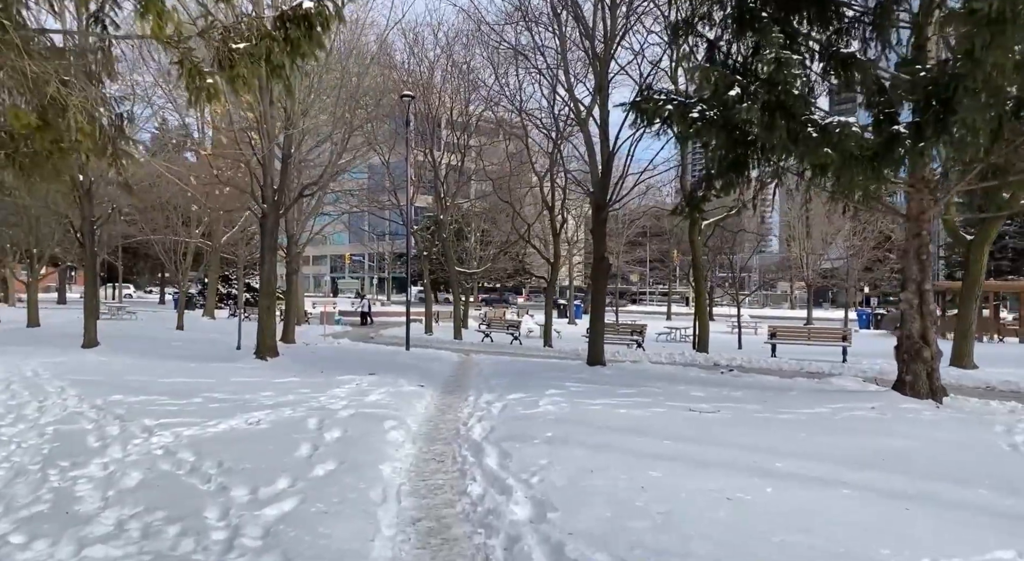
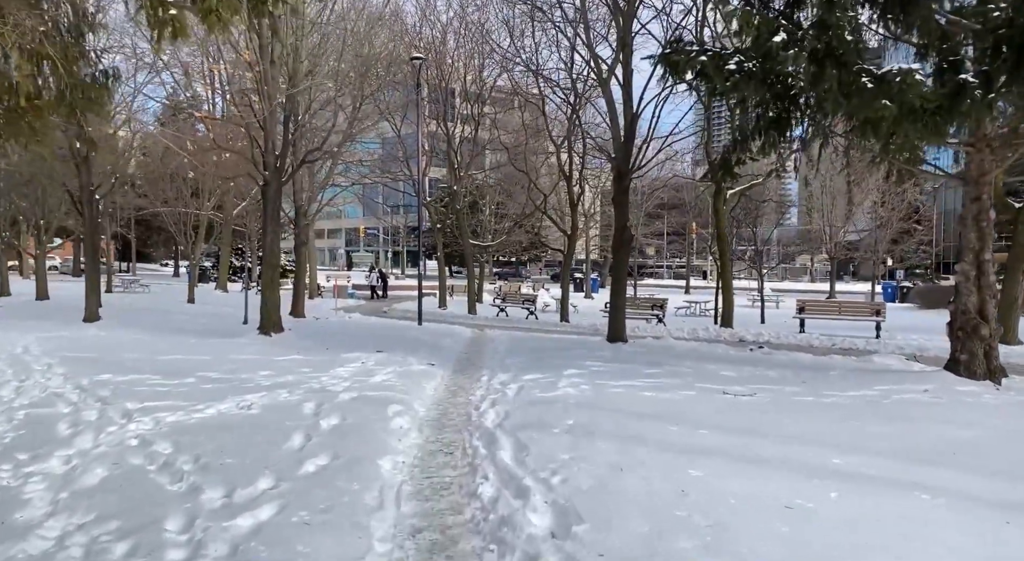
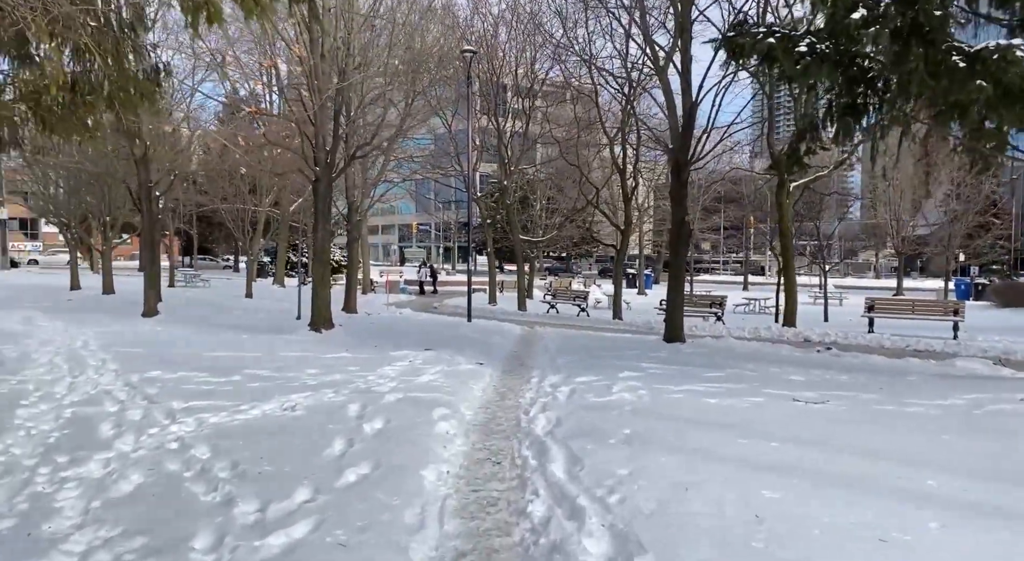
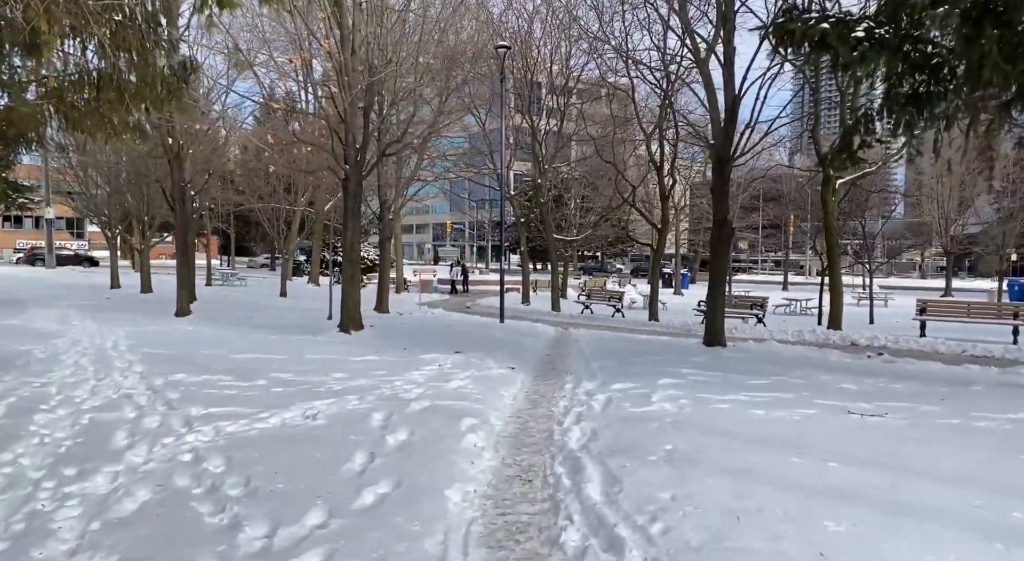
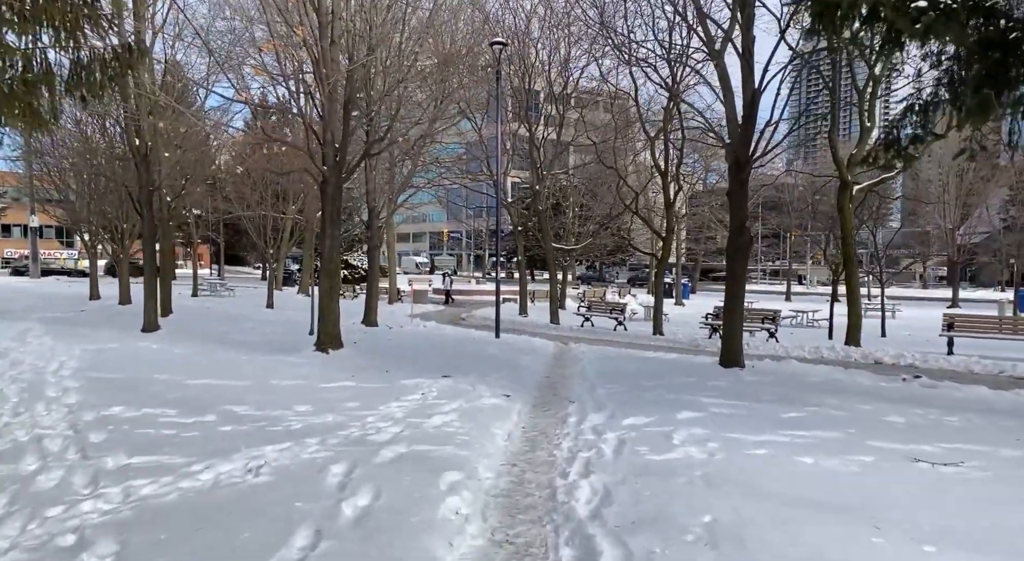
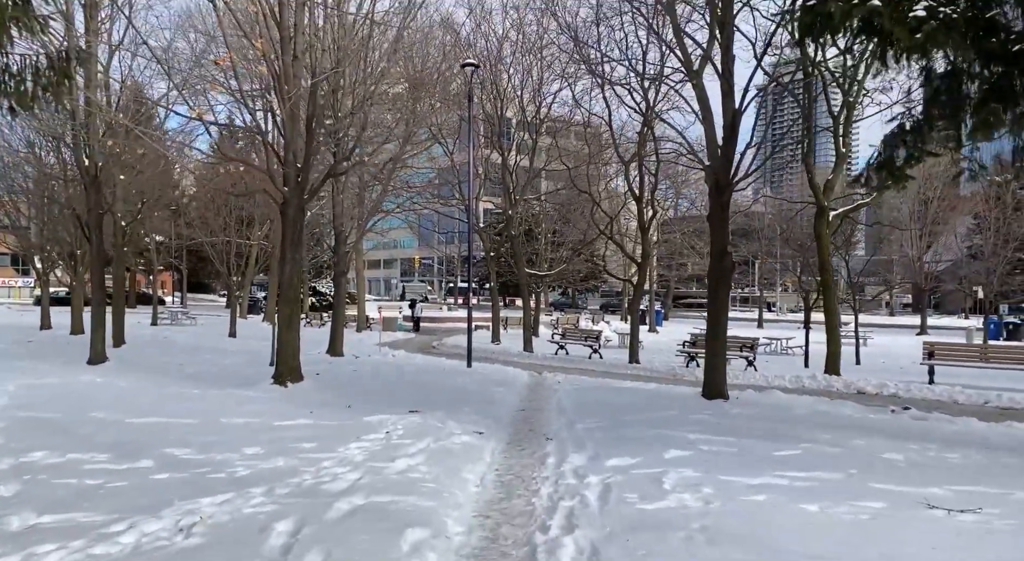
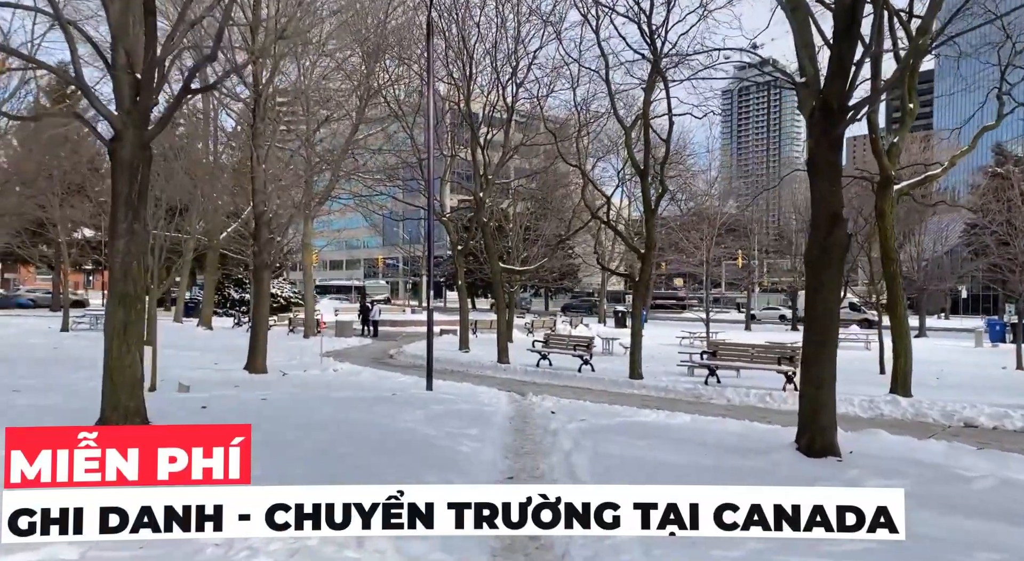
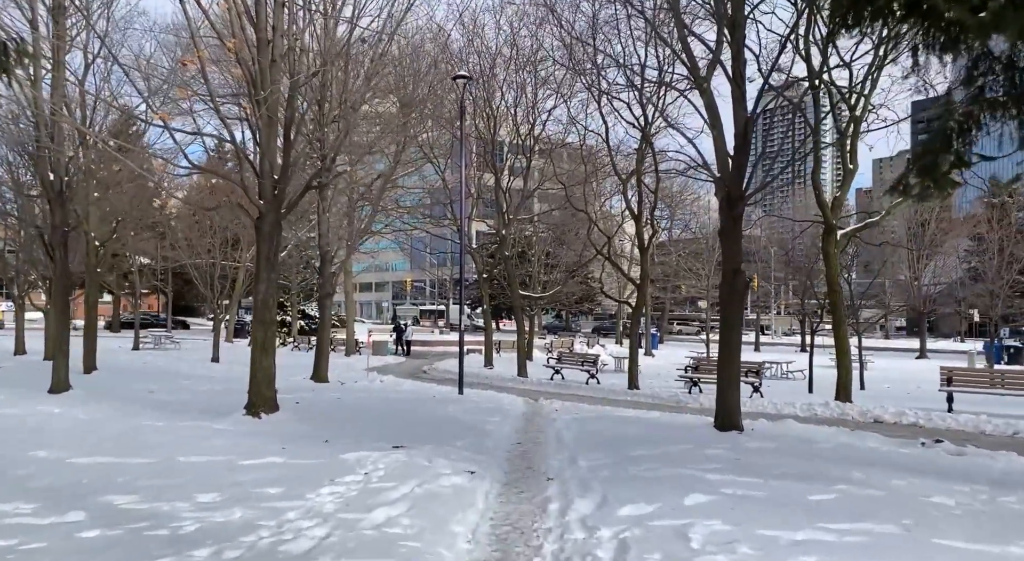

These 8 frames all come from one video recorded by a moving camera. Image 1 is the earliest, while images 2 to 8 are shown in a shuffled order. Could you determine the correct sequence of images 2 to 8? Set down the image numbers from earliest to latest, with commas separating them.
2, 3, 4, 5, 6, 8, 7
